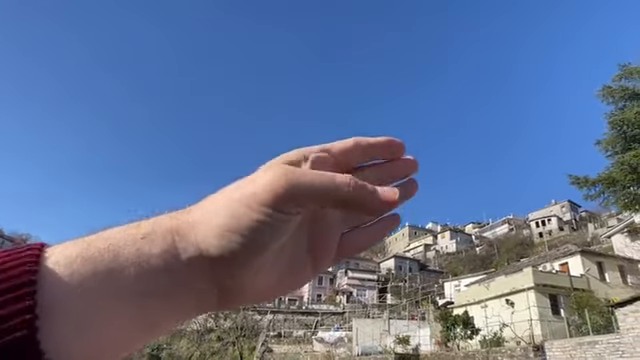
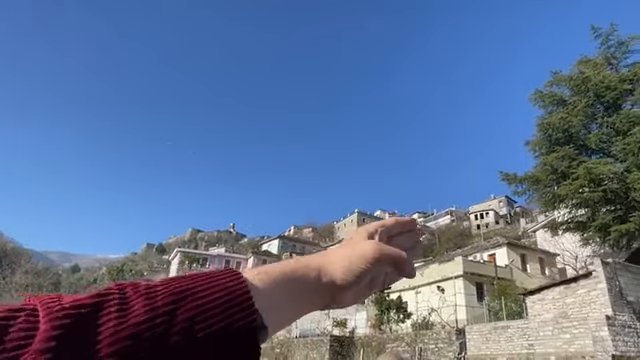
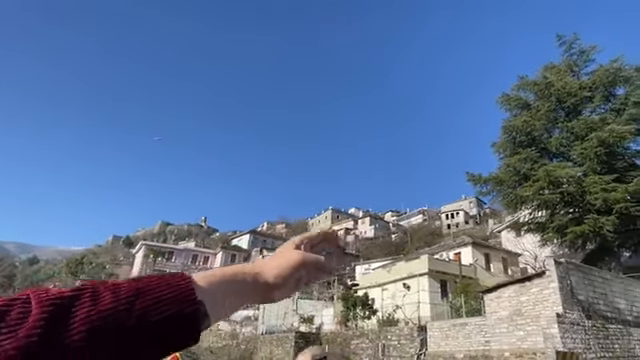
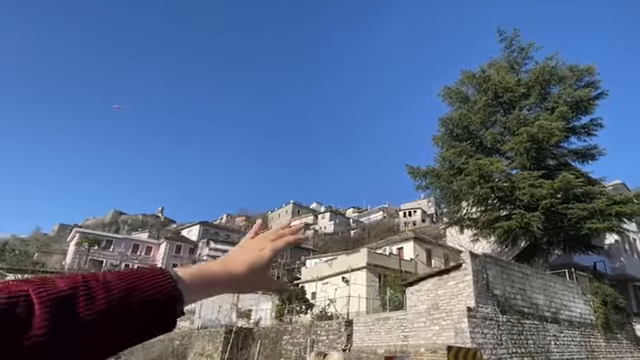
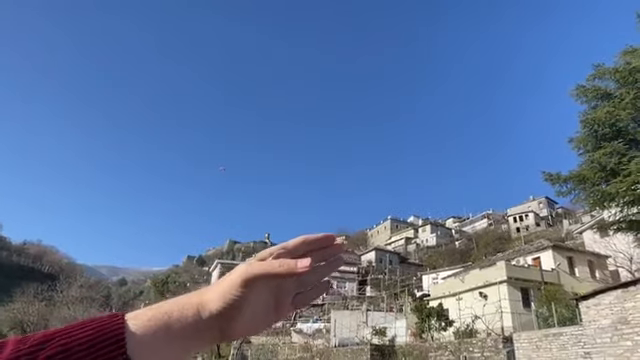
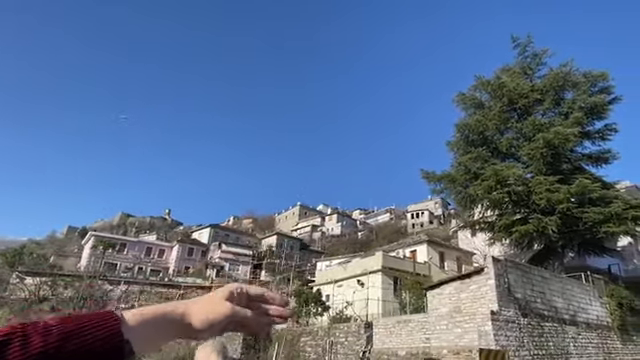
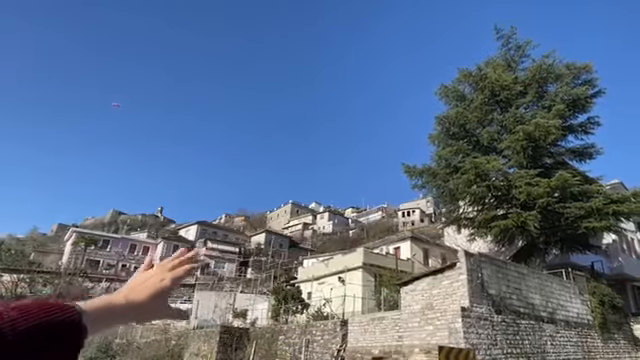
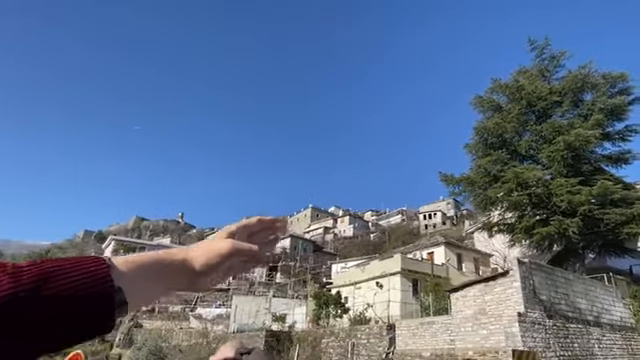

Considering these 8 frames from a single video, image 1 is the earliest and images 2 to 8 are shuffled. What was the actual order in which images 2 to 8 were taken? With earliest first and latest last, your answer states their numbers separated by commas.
5, 2, 3, 8, 6, 4, 7
